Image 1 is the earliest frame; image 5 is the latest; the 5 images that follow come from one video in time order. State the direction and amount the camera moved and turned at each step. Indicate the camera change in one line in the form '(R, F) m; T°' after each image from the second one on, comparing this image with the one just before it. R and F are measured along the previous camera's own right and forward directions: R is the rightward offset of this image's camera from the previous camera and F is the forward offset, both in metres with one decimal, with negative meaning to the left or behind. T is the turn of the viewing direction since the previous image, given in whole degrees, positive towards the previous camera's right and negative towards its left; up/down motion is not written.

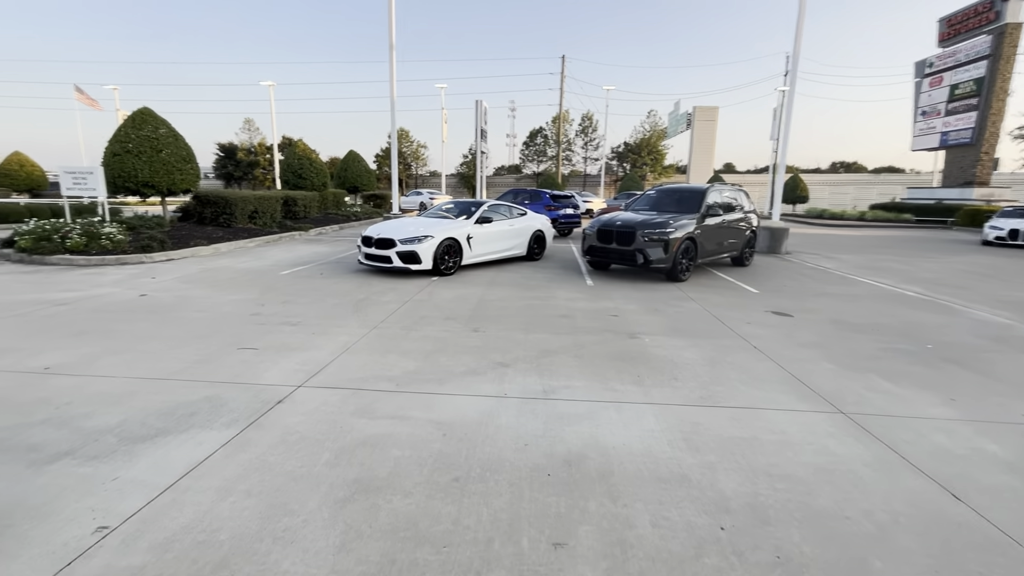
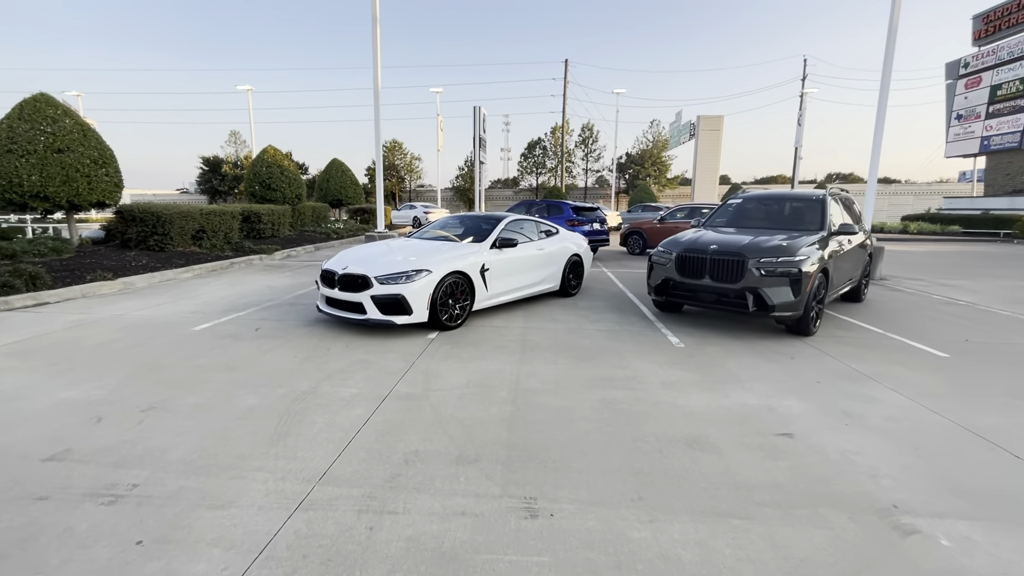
(-0.5, +3.1) m; +1°
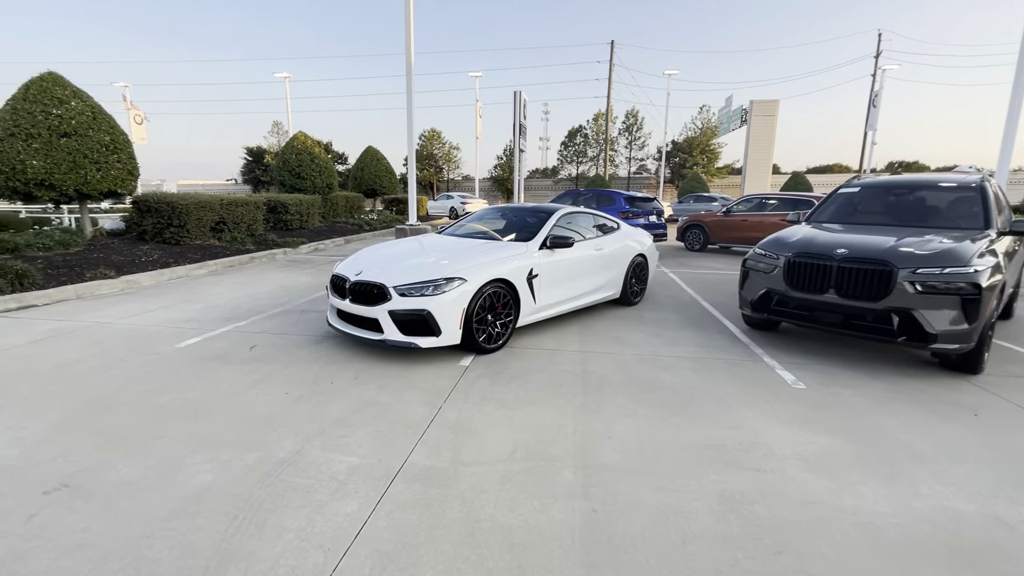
(-0.2, +1.3) m; -4°
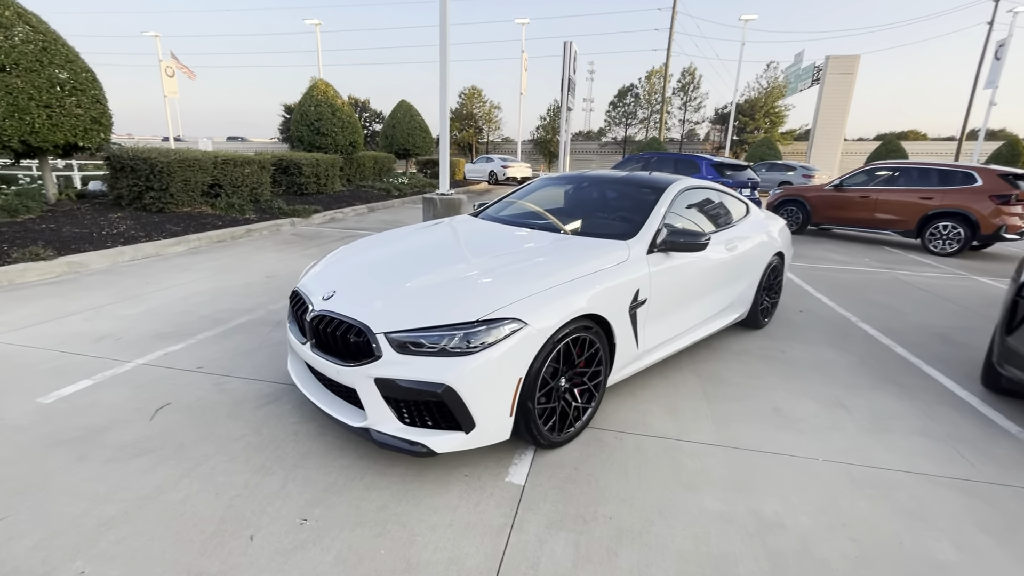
(-0.3, +2.1) m; -4°
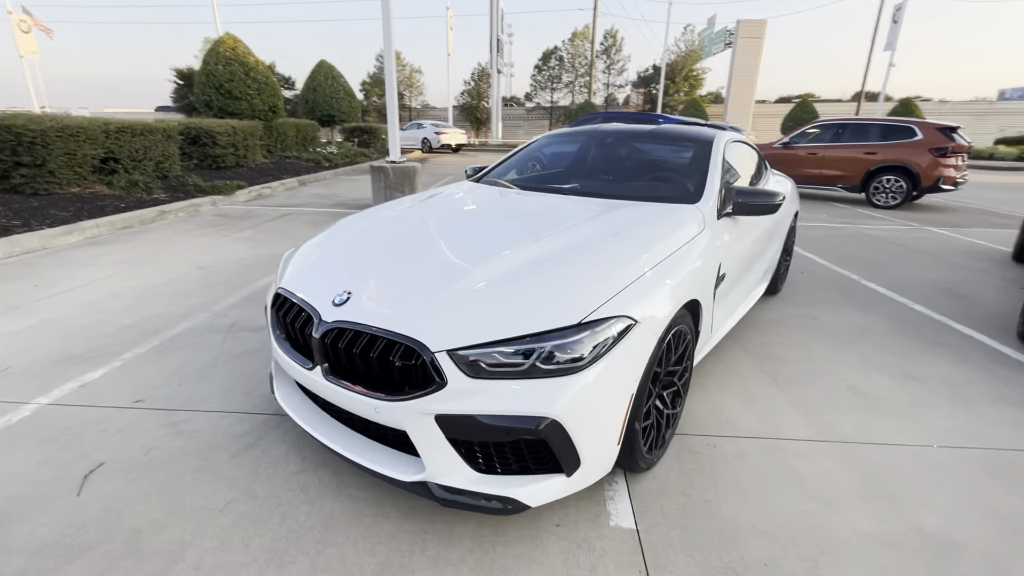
(-0.6, +0.7) m; +8°
